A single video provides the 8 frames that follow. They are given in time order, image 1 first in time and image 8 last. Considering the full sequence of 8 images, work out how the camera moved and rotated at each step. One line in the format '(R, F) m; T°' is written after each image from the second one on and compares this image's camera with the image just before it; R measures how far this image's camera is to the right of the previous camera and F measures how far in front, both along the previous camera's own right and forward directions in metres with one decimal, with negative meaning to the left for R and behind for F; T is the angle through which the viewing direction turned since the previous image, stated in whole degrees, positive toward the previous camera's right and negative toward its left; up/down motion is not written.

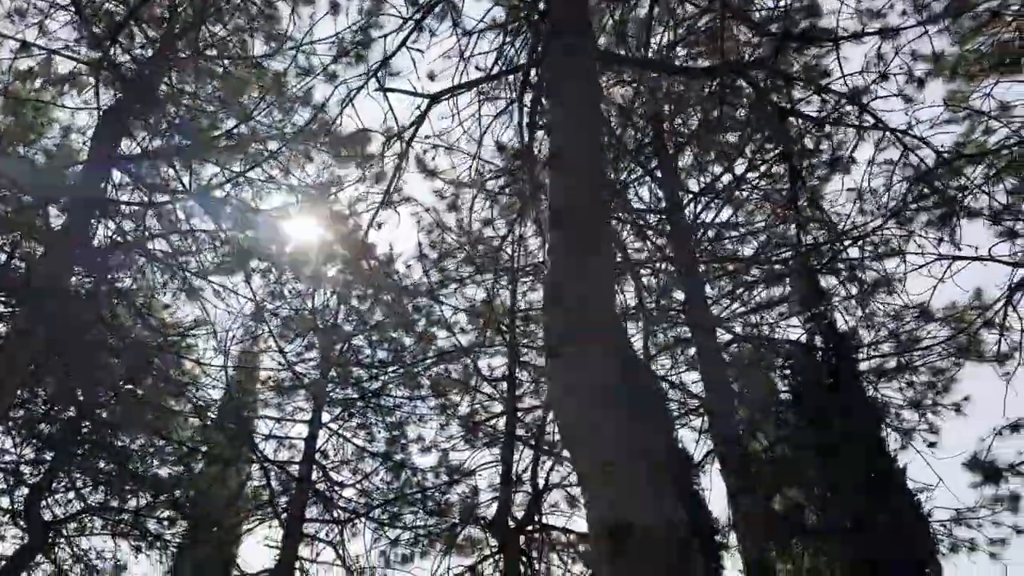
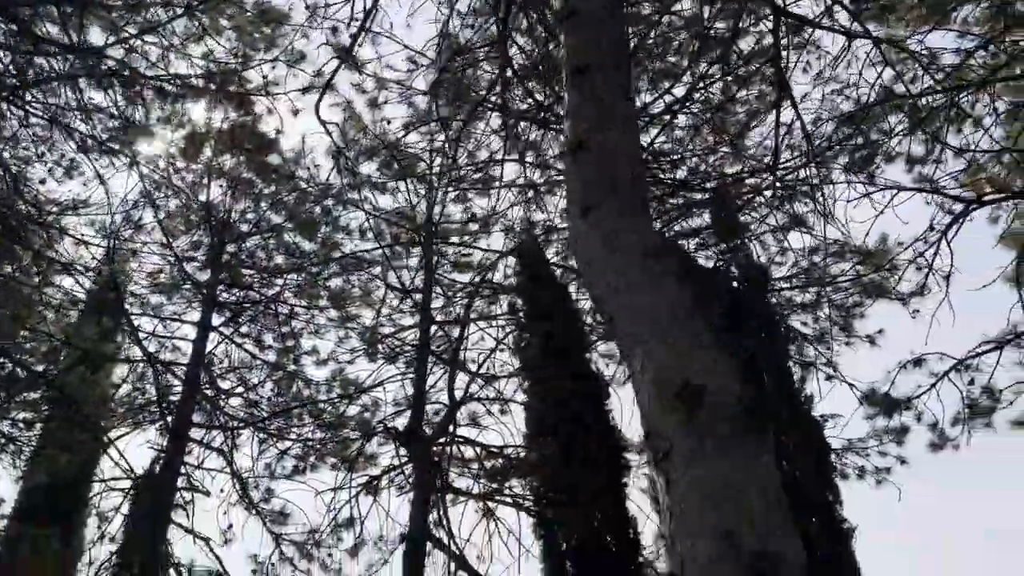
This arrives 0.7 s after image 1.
(0.0, +0.2) m; +6°
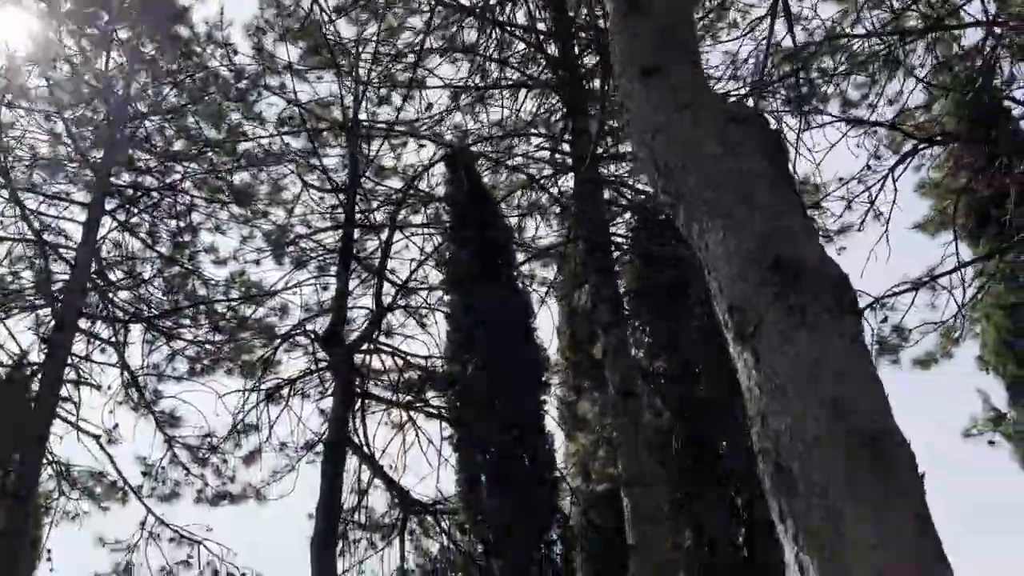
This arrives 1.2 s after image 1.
(+0.1, +0.2) m; +5°
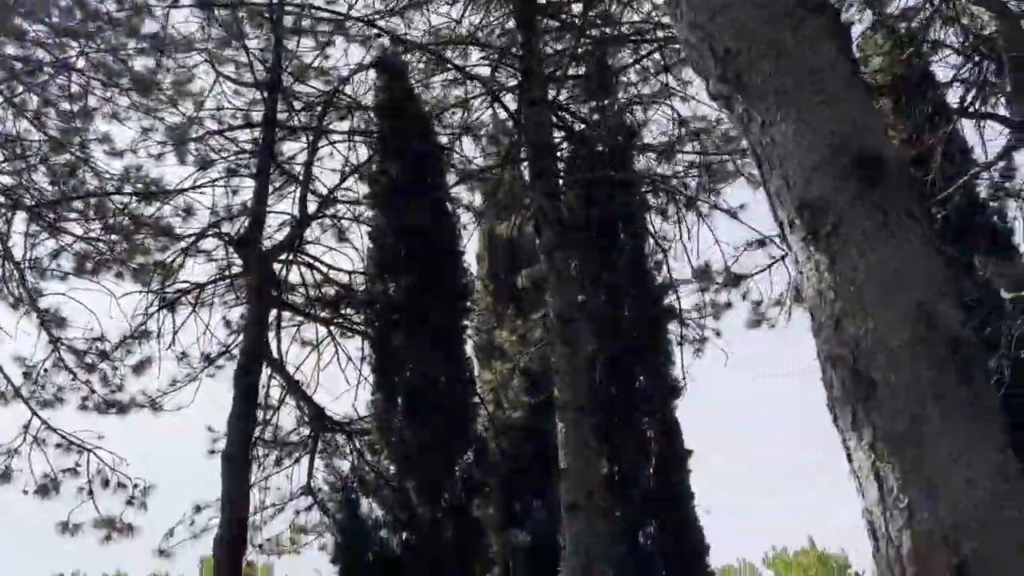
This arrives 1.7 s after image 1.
(0.0, +0.2) m; +5°
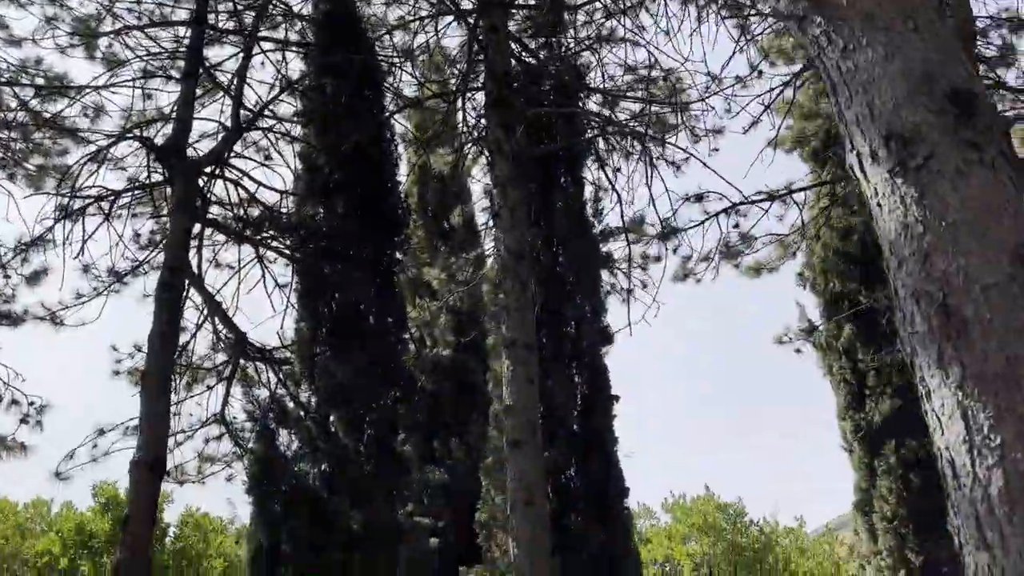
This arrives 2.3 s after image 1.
(-0.3, +0.2) m; +7°
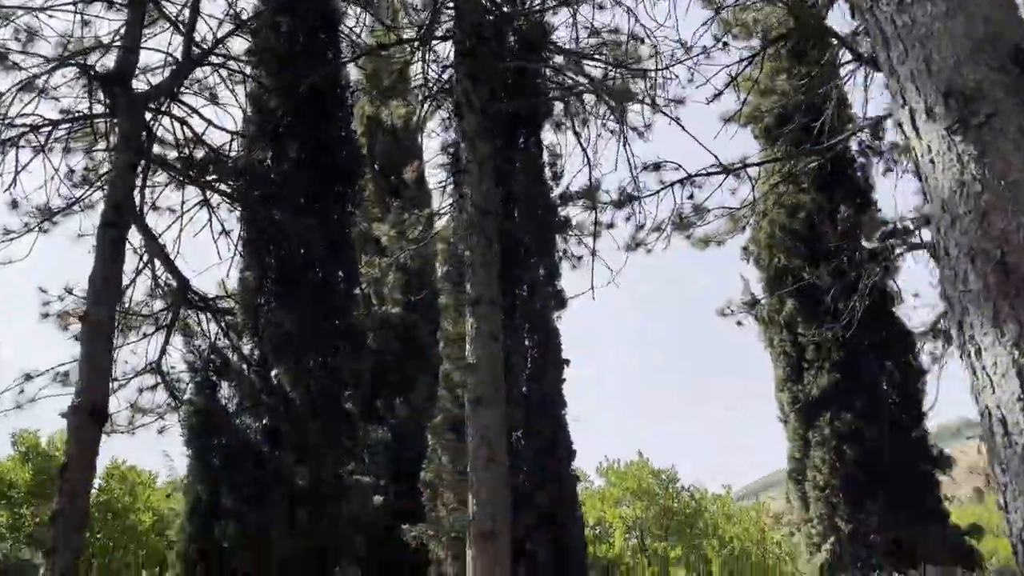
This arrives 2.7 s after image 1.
(-0.3, +0.1) m; +5°
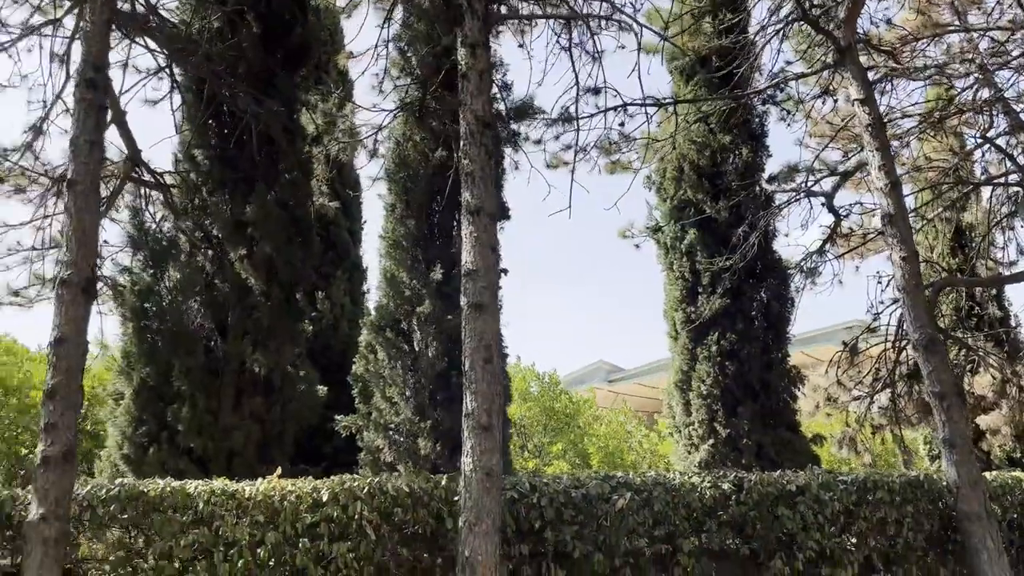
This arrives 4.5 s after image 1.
(-1.3, -0.1) m; +14°
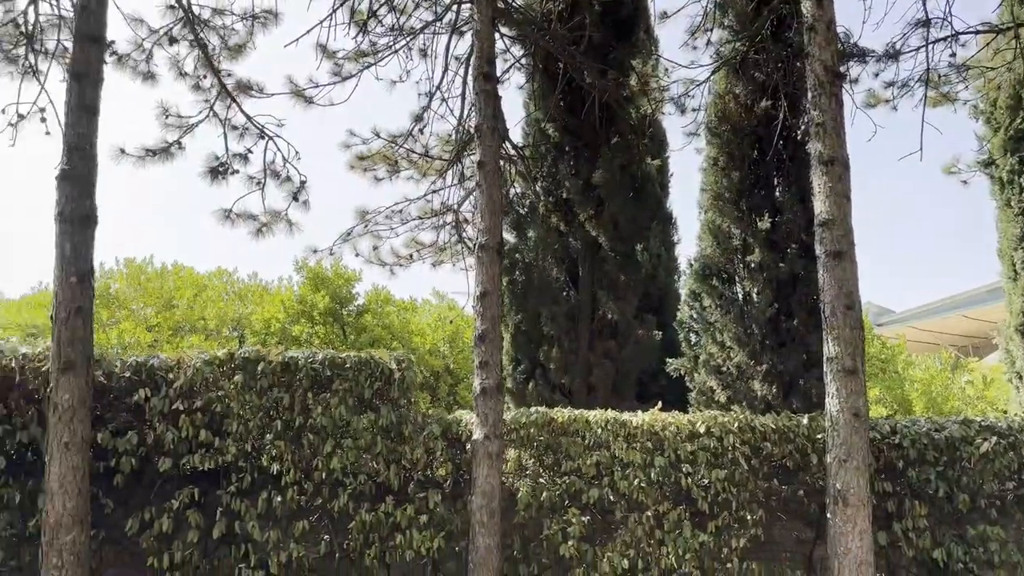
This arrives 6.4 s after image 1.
(-0.7, -0.7) m; -17°
